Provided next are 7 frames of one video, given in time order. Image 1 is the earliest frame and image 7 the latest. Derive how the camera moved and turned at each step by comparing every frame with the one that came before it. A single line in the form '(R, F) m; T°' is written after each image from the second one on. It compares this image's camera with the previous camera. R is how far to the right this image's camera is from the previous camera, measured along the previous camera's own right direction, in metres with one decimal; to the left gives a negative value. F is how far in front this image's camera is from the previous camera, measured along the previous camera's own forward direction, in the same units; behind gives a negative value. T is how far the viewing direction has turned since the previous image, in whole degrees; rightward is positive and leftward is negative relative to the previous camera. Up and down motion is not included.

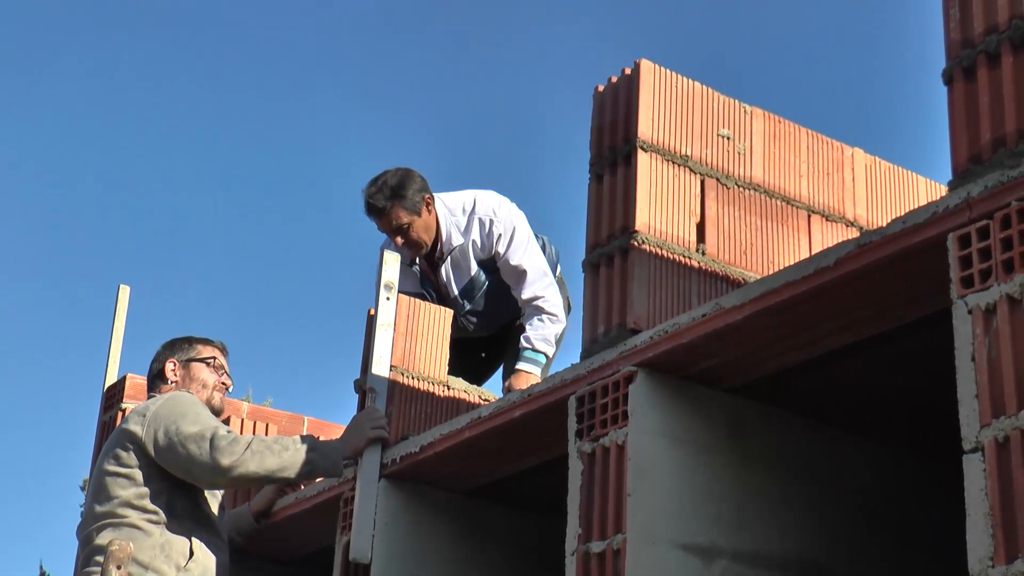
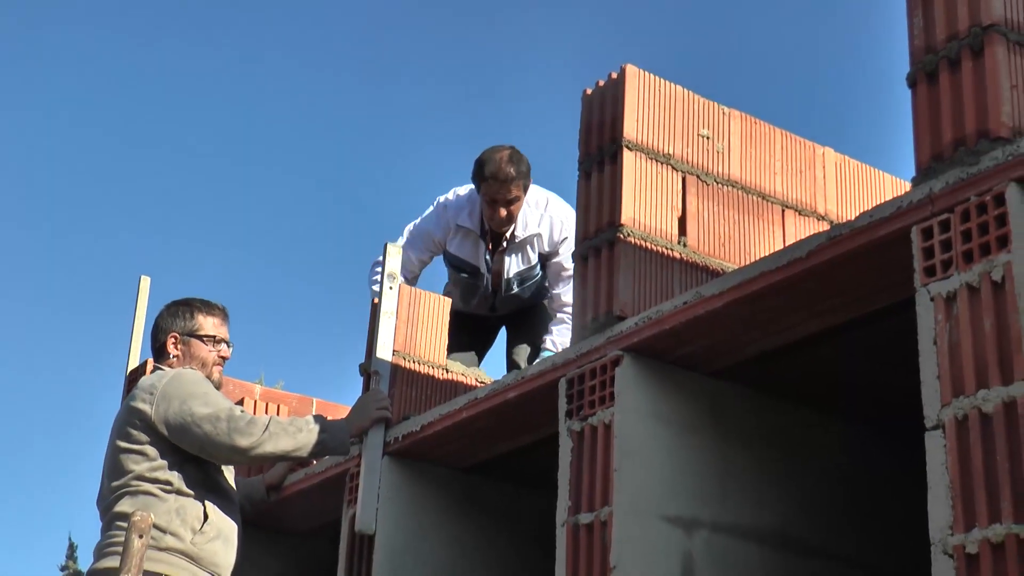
(+0.1, -0.3) m; -1°
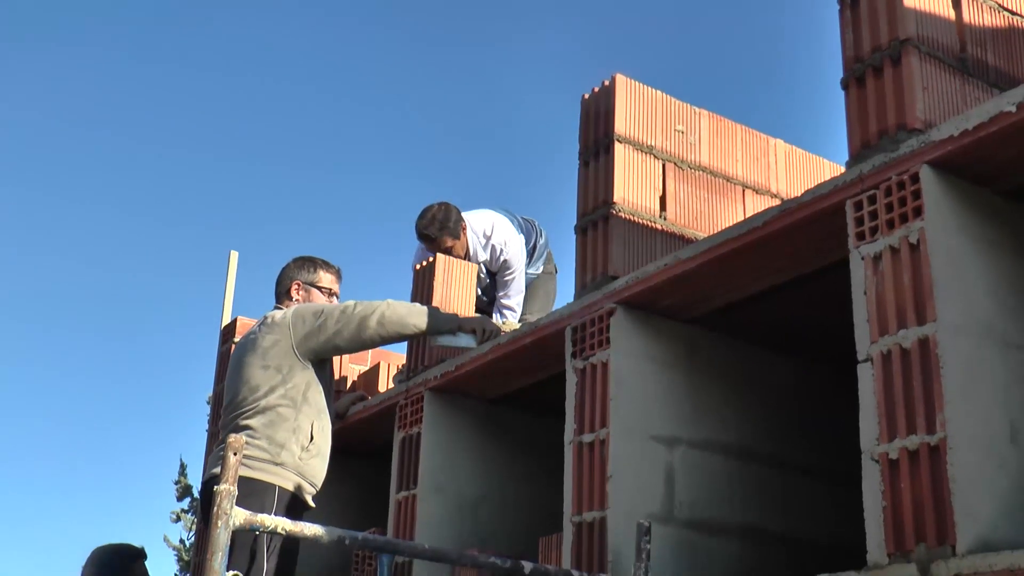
(-0.1, -1.2) m; +1°
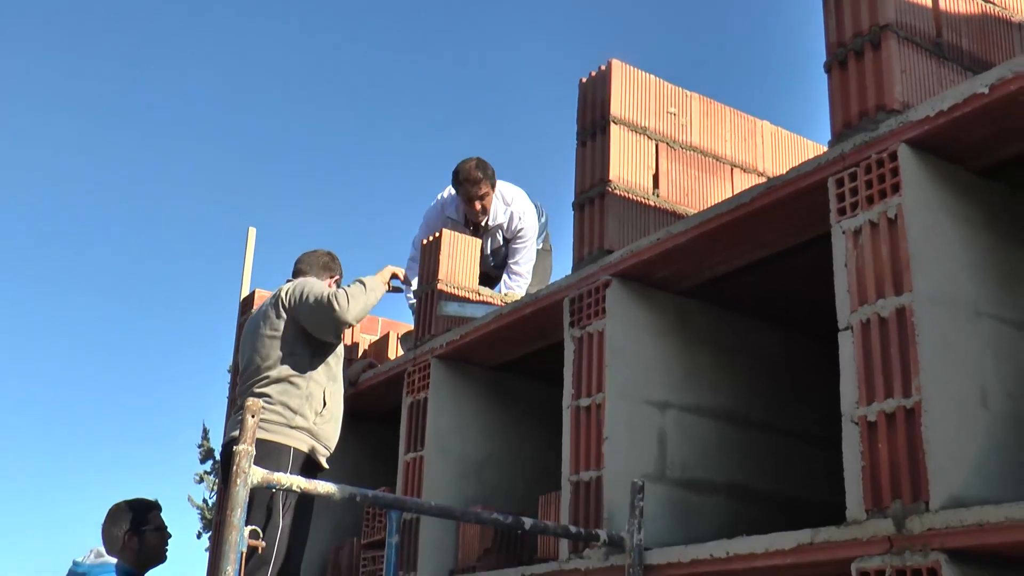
(-0.1, -0.4) m; +1°
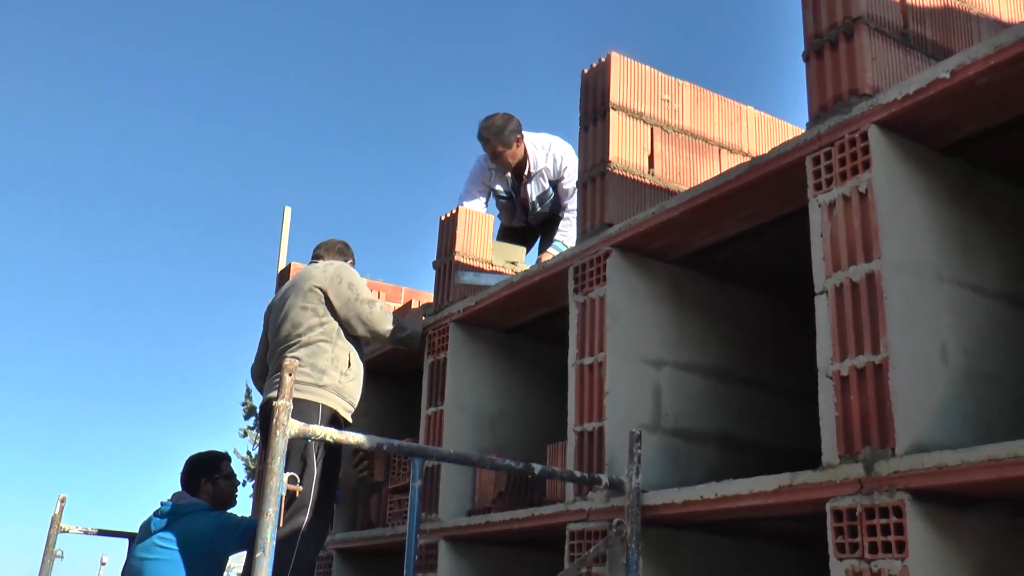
(-0.1, -0.7) m; +1°
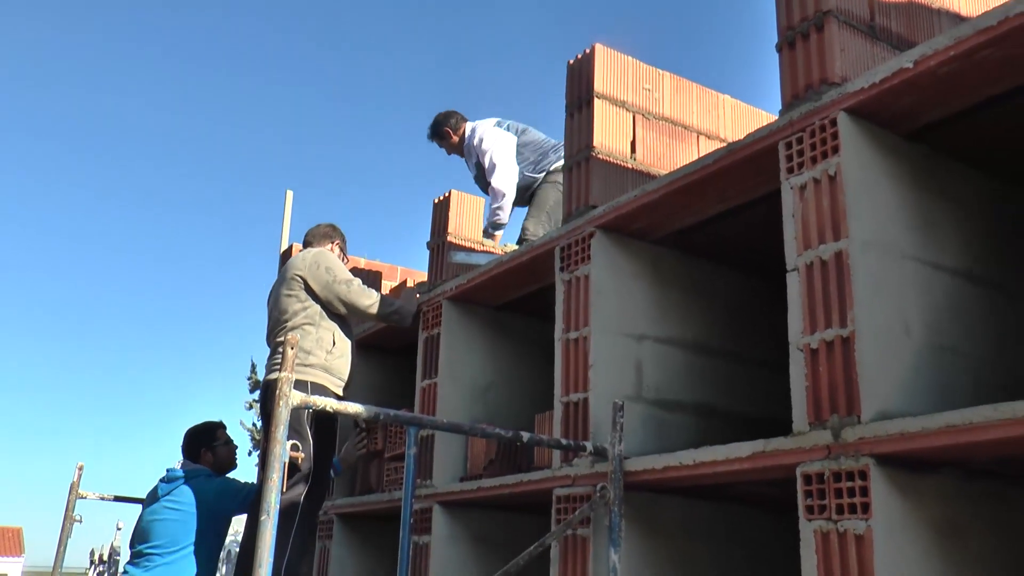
(-0.1, -0.4) m; +1°
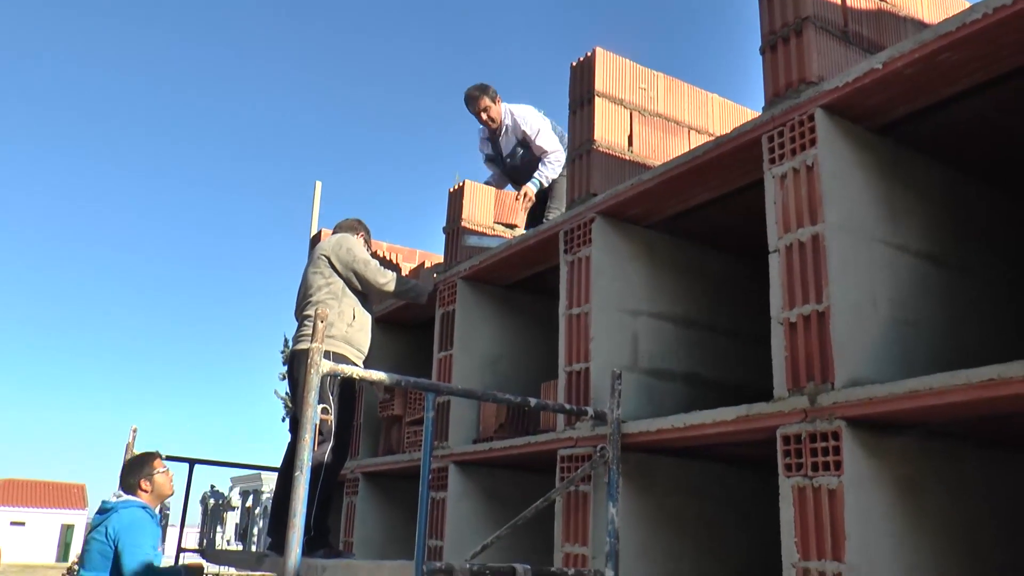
(-0.1, -0.8) m; 0°
